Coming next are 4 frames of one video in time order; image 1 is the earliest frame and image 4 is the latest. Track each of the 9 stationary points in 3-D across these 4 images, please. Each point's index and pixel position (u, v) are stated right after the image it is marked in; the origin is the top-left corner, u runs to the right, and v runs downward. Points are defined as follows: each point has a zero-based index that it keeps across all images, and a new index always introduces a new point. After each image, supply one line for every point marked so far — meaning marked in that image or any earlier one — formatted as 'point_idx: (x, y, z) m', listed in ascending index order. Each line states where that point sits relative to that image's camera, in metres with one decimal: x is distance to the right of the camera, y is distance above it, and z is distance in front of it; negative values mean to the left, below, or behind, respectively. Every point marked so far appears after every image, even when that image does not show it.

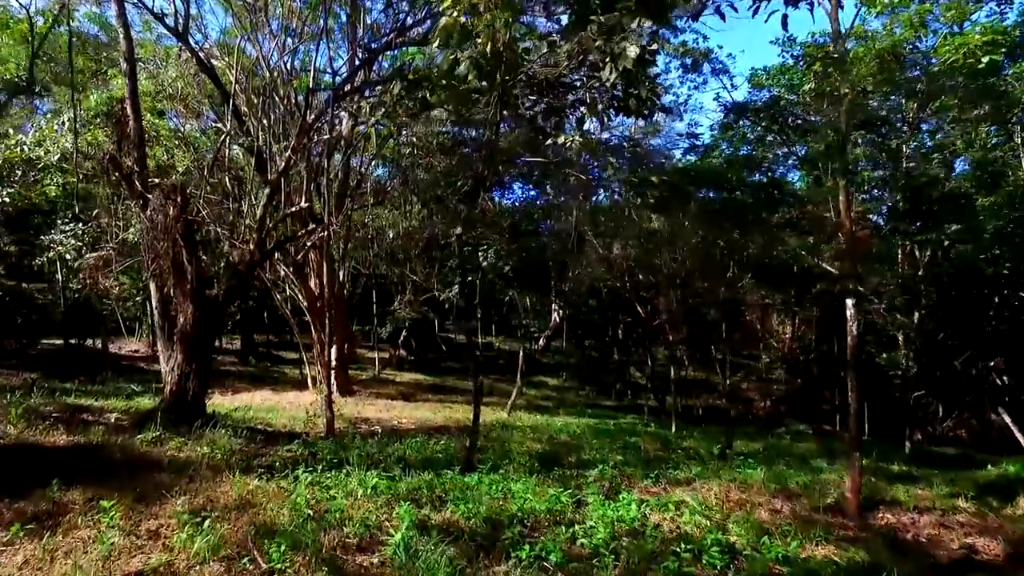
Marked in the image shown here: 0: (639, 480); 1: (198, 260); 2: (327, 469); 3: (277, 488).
0: (+1.4, -2.1, +6.0) m
1: (-4.7, +0.4, +8.2) m
2: (-1.9, -1.8, +5.5) m
3: (-2.1, -1.8, +4.8) m
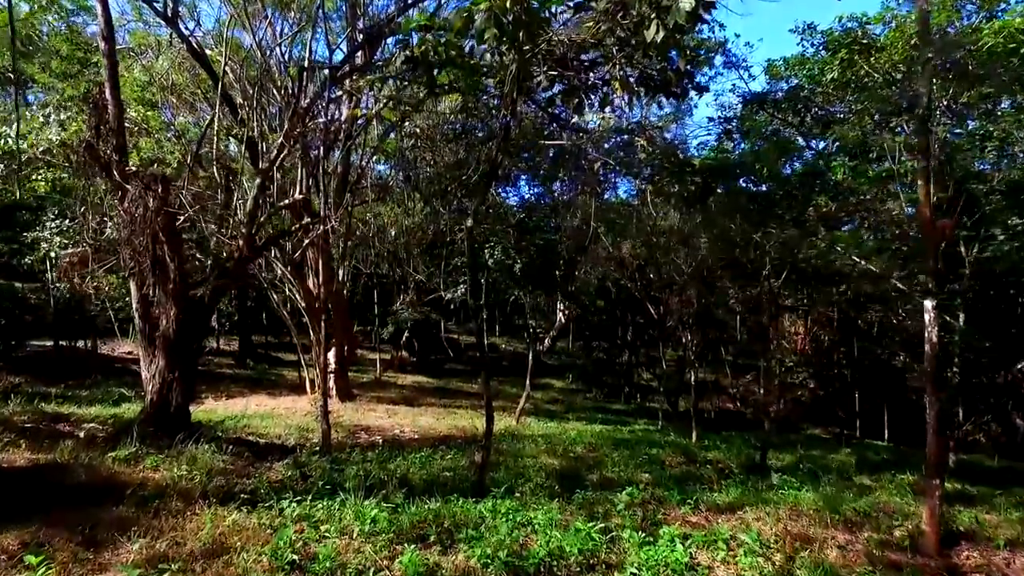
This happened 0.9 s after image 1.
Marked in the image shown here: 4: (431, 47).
0: (+1.6, -2.1, +5.3) m
1: (-4.5, +0.4, +7.5) m
2: (-1.7, -1.8, +4.8) m
3: (-1.9, -1.8, +4.1) m
4: (-0.9, +2.6, +6.0) m
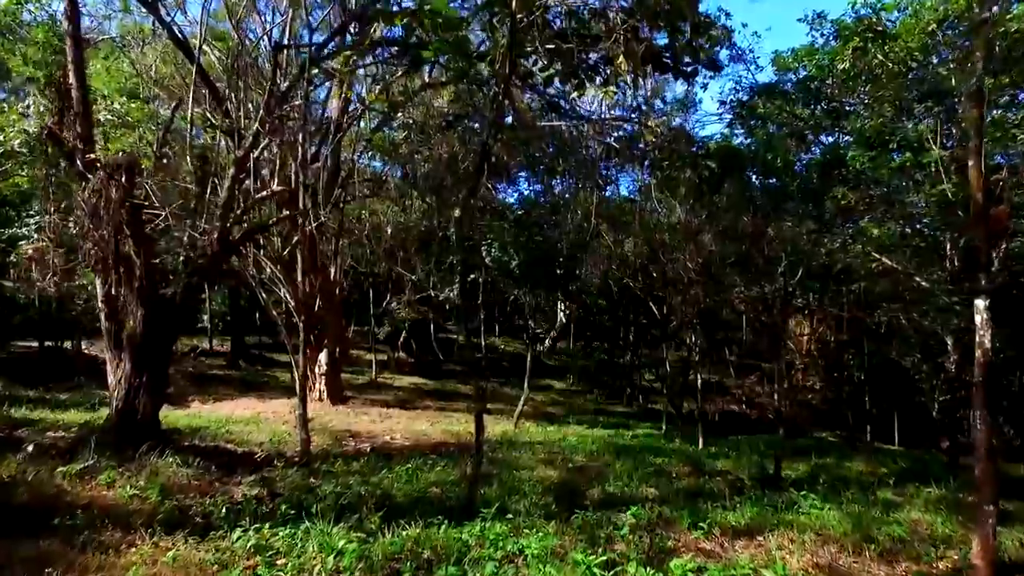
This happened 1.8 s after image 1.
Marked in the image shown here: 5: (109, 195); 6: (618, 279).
0: (+1.5, -2.1, +4.8) m
1: (-4.6, +0.5, +6.9) m
2: (-1.8, -1.8, +4.2) m
3: (-2.0, -1.7, +3.5) m
4: (-1.0, +2.7, +5.4) m
5: (-4.9, +1.1, +6.6) m
6: (+3.6, +0.3, +18.5) m
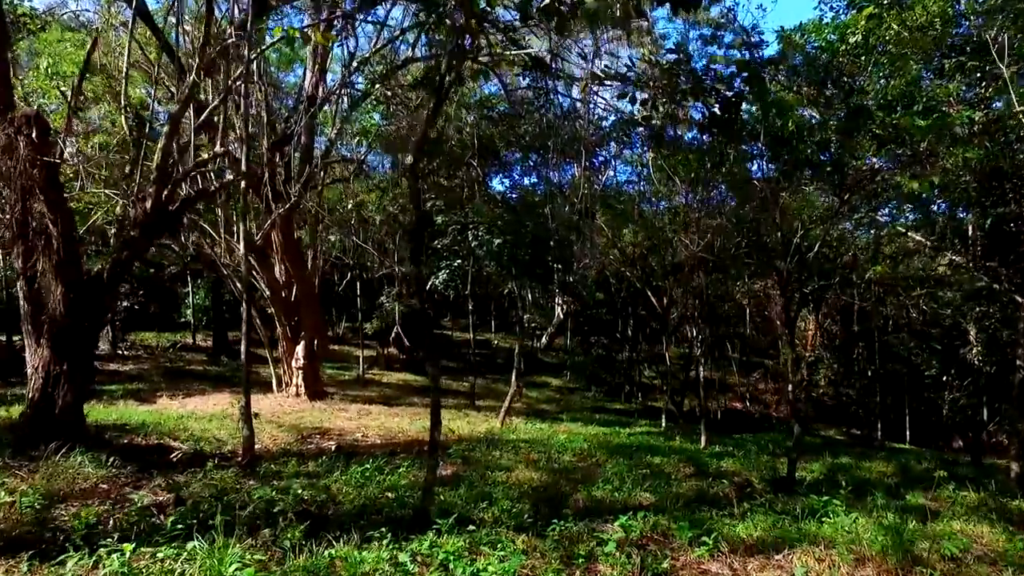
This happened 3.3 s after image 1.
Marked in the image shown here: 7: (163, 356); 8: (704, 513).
0: (+1.2, -1.8, +3.9) m
1: (-4.9, +0.7, +6.1) m
2: (-2.0, -1.5, +3.3) m
3: (-2.3, -1.5, +2.6) m
4: (-1.2, +2.9, +4.5) m
5: (-5.2, +1.4, +5.8) m
6: (+3.3, +0.6, +17.6) m
7: (-12.6, -2.4, +19.7) m
8: (+1.6, -1.9, +4.6) m
